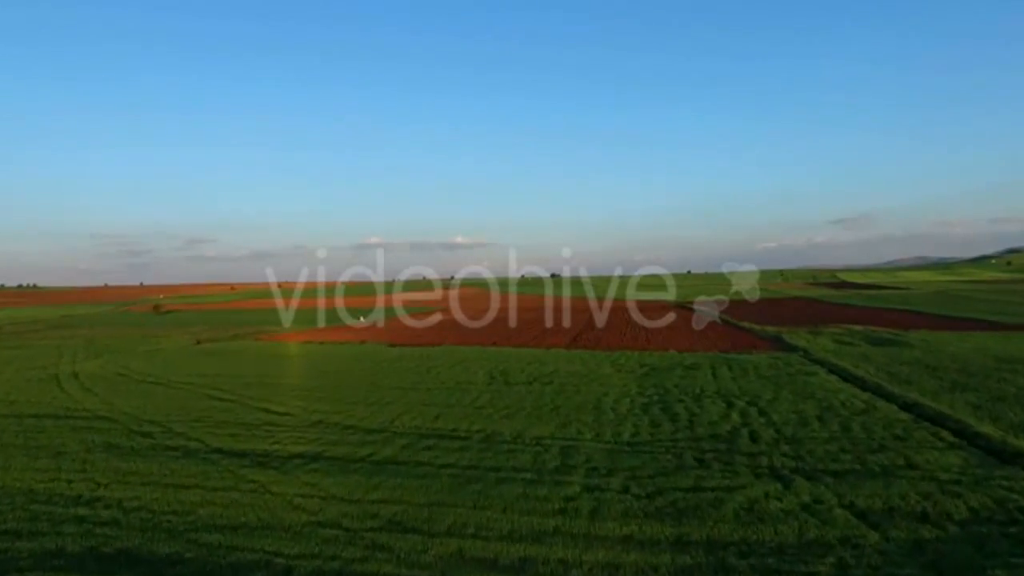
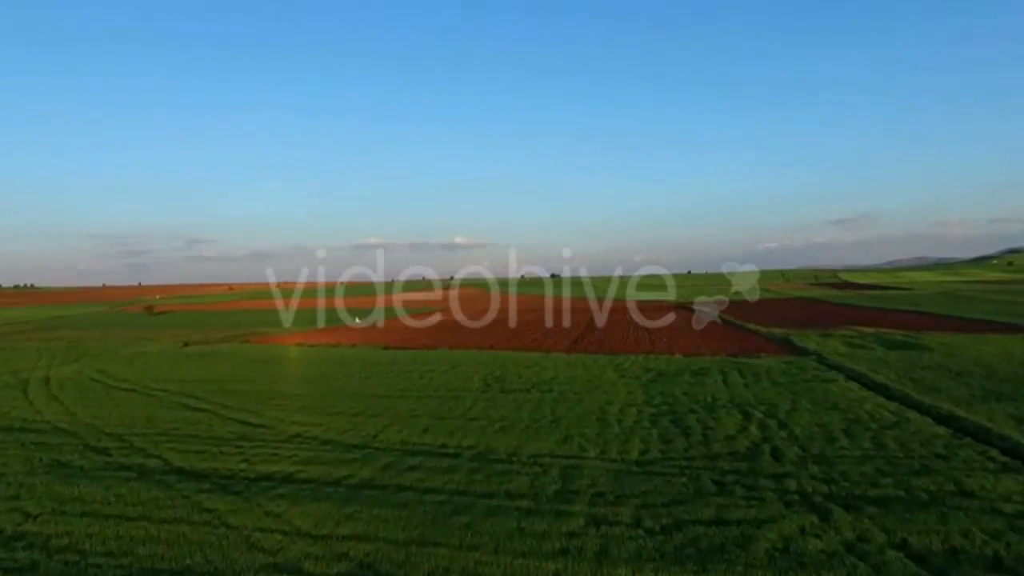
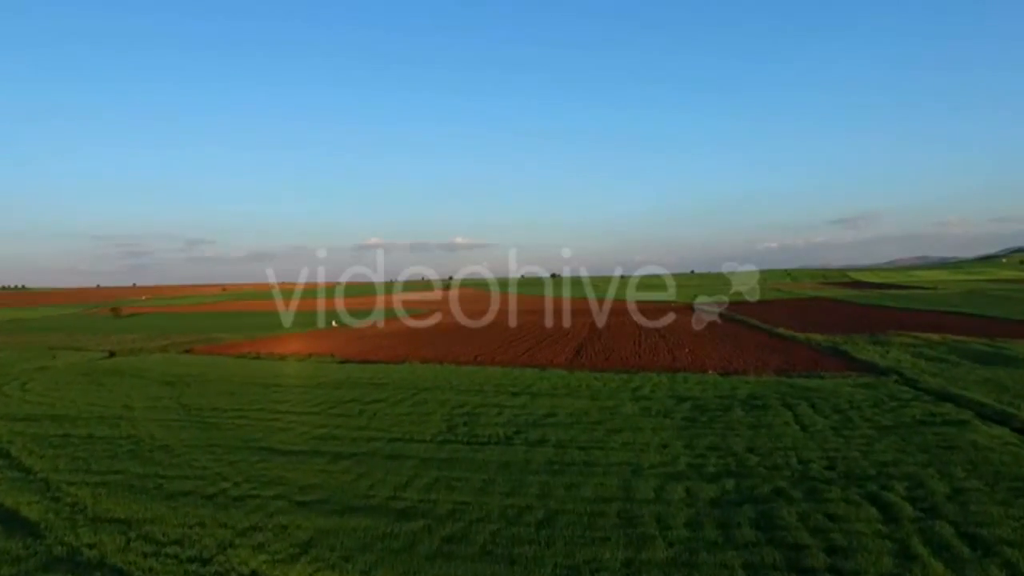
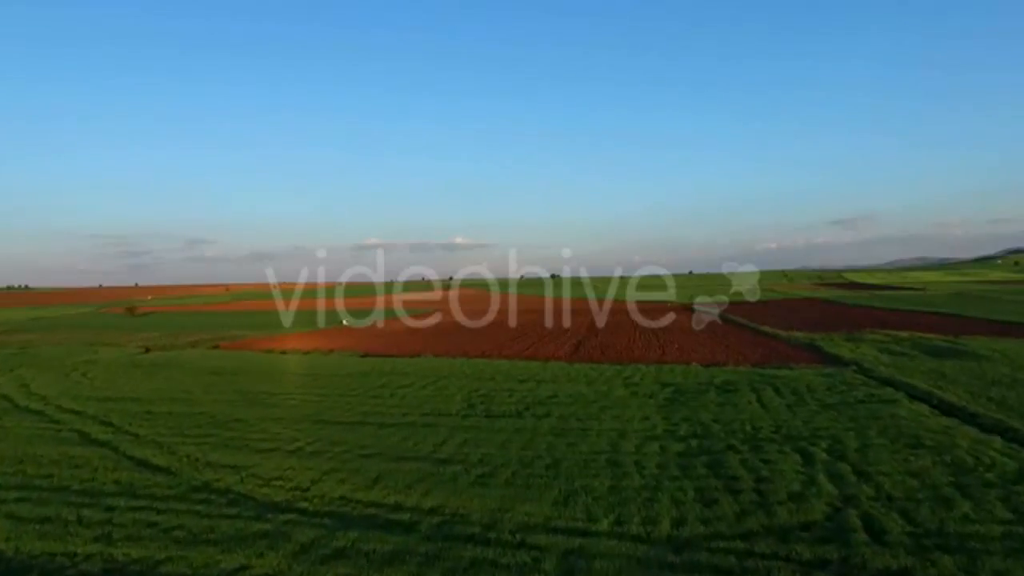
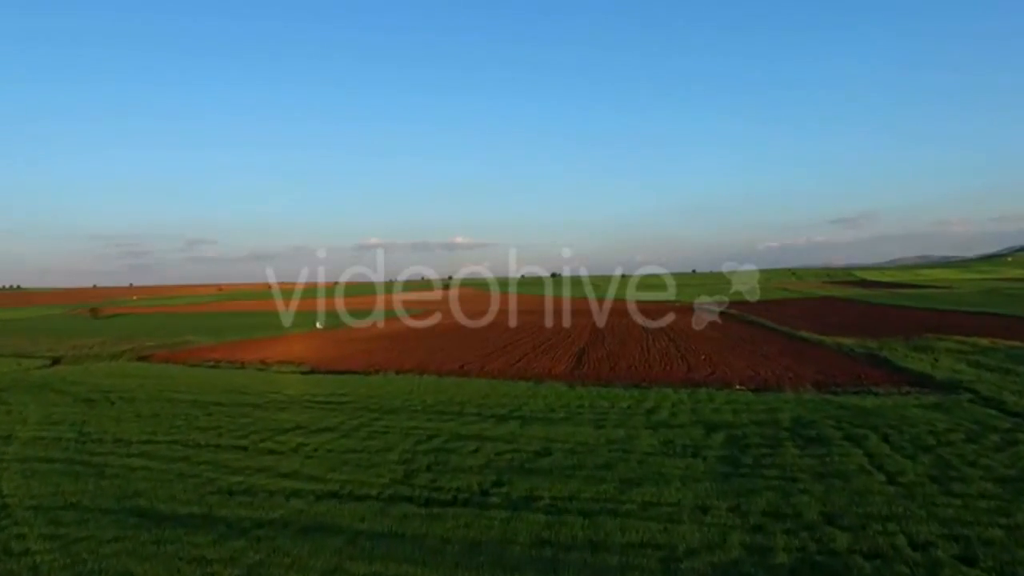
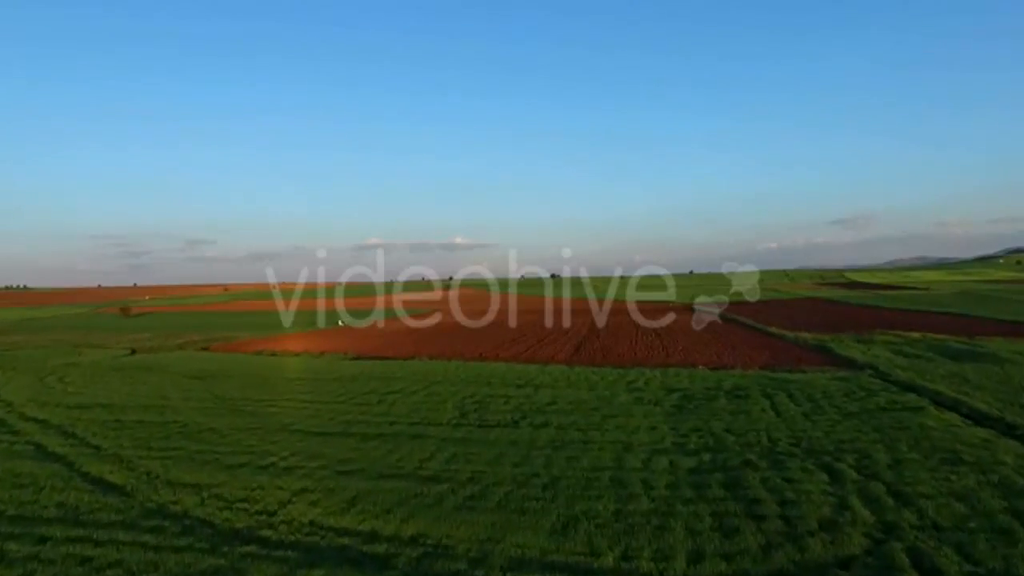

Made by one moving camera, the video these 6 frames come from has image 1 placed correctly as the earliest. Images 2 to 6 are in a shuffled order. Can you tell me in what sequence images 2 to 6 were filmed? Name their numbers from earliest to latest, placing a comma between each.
2, 4, 6, 3, 5
